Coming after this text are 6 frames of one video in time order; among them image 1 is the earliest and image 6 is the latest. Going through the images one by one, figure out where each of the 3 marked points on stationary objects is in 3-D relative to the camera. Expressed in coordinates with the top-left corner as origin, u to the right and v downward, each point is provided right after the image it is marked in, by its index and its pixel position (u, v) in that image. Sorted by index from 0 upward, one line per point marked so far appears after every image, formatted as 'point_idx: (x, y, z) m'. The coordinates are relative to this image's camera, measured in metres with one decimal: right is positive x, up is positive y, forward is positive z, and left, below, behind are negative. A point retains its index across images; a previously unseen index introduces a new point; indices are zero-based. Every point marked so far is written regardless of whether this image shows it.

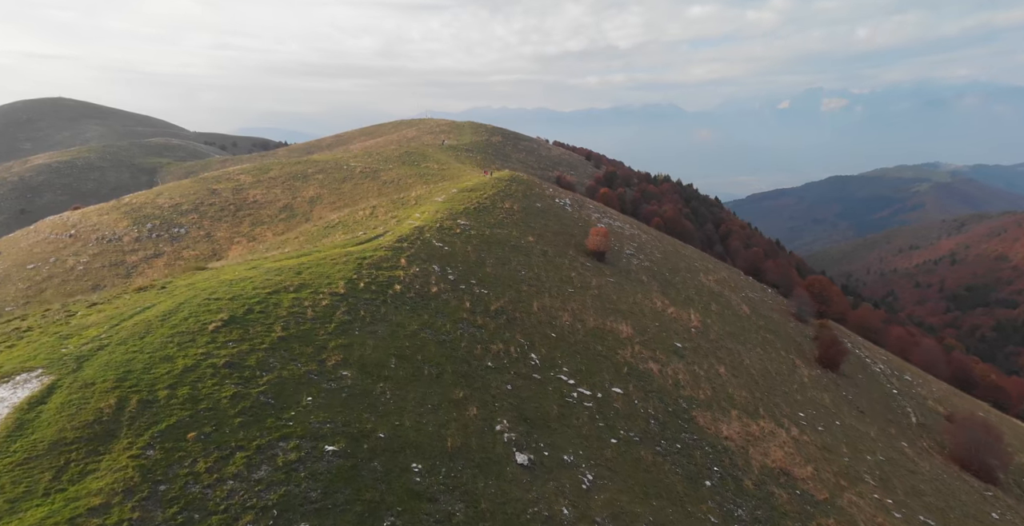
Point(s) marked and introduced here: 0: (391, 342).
0: (-4.3, -2.9, +19.6) m
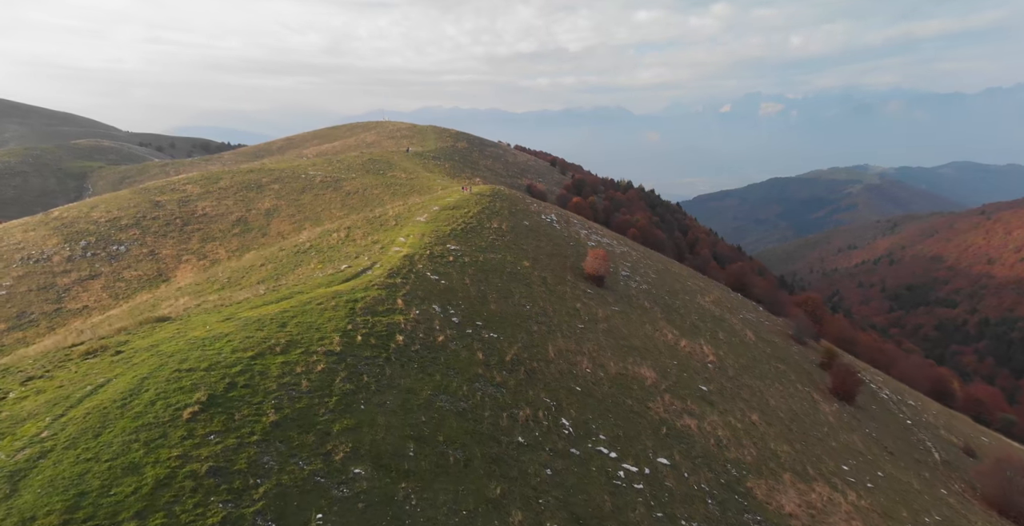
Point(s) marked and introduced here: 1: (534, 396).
0: (-3.2, -4.7, +16.3) m
1: (+0.8, -4.8, +19.6) m
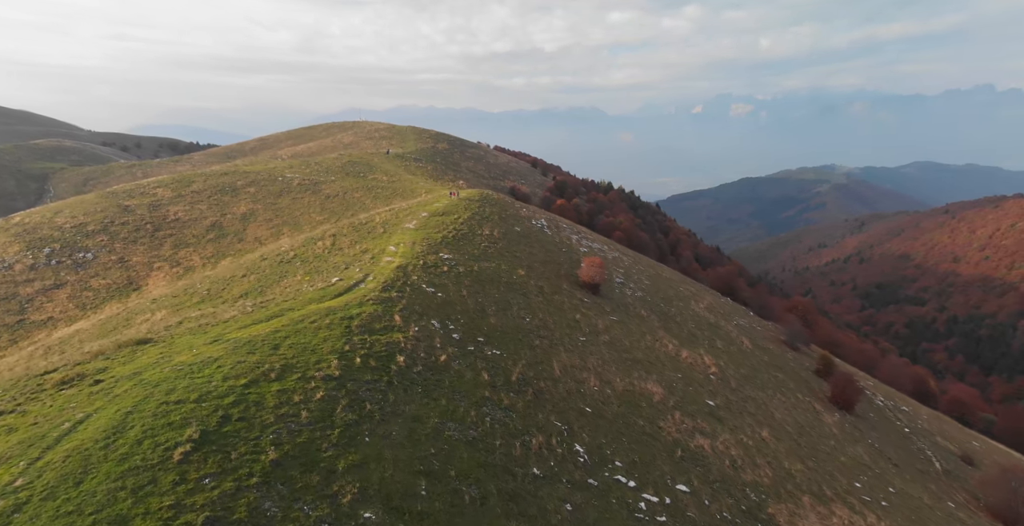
0: (-2.8, -5.3, +15.2) m
1: (+1.1, -5.4, +18.6) m
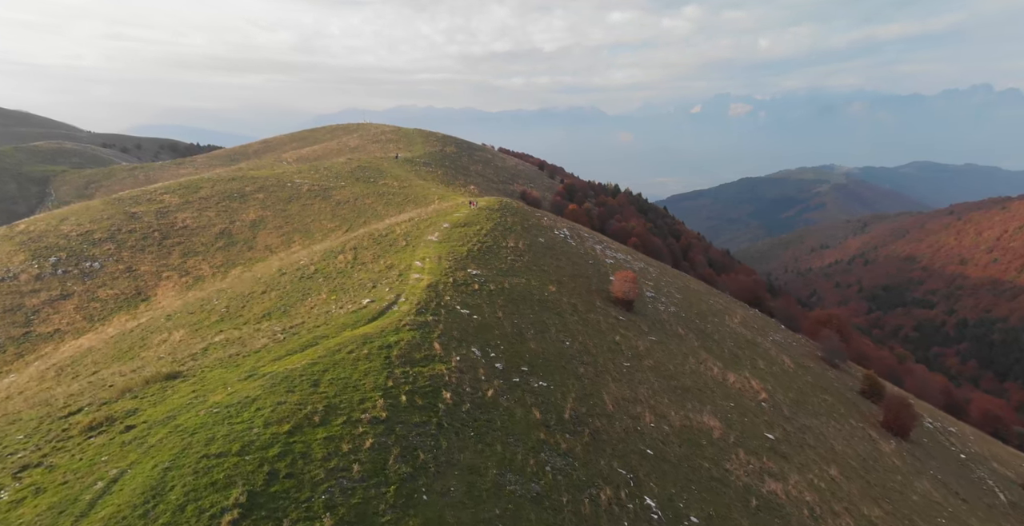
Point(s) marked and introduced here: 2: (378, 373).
0: (-0.9, -6.3, +13.6) m
1: (+3.0, -6.4, +17.0) m
2: (-4.7, -3.9, +18.6) m
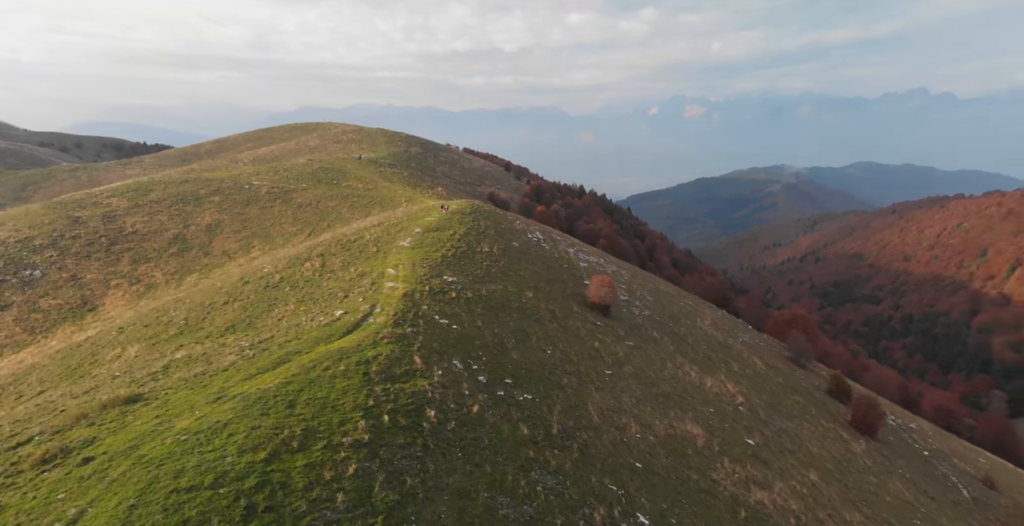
0: (-1.0, -6.7, +13.0) m
1: (+2.7, -6.8, +16.6) m
2: (-5.1, -4.3, +17.7) m
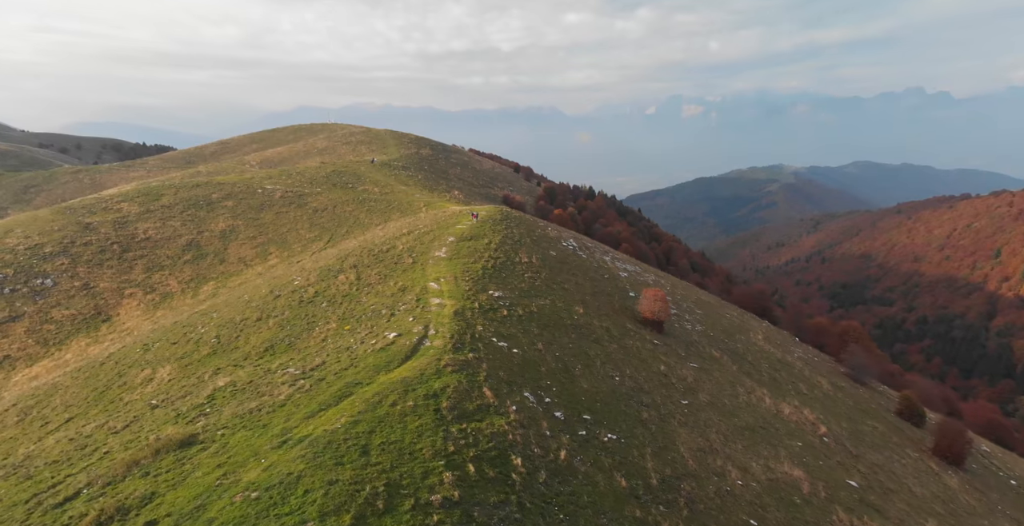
0: (+1.9, -7.5, +10.7) m
1: (+5.6, -7.6, +14.4) m
2: (-2.2, -5.1, +15.5) m
